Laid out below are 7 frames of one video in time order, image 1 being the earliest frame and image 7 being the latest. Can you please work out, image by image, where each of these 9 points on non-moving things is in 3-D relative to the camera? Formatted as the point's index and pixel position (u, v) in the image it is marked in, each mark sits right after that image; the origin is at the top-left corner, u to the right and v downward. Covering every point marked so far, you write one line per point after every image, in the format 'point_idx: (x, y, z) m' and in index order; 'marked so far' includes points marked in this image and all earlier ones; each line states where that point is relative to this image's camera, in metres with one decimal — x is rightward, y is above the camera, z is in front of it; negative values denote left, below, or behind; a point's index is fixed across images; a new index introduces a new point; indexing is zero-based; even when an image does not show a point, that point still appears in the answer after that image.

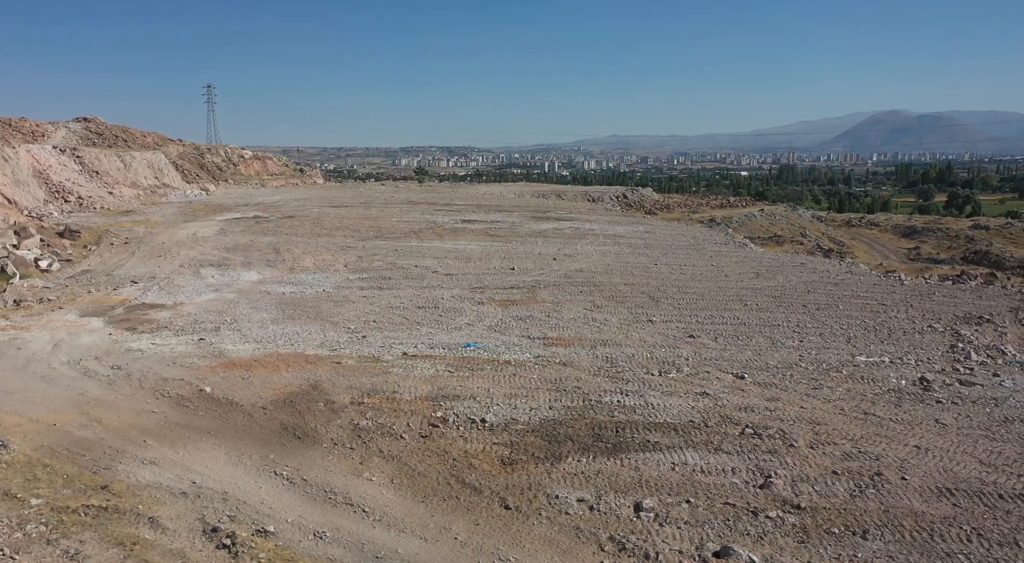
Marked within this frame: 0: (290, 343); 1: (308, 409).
0: (-3.0, -0.9, +9.1) m
1: (-1.8, -1.1, +5.8) m
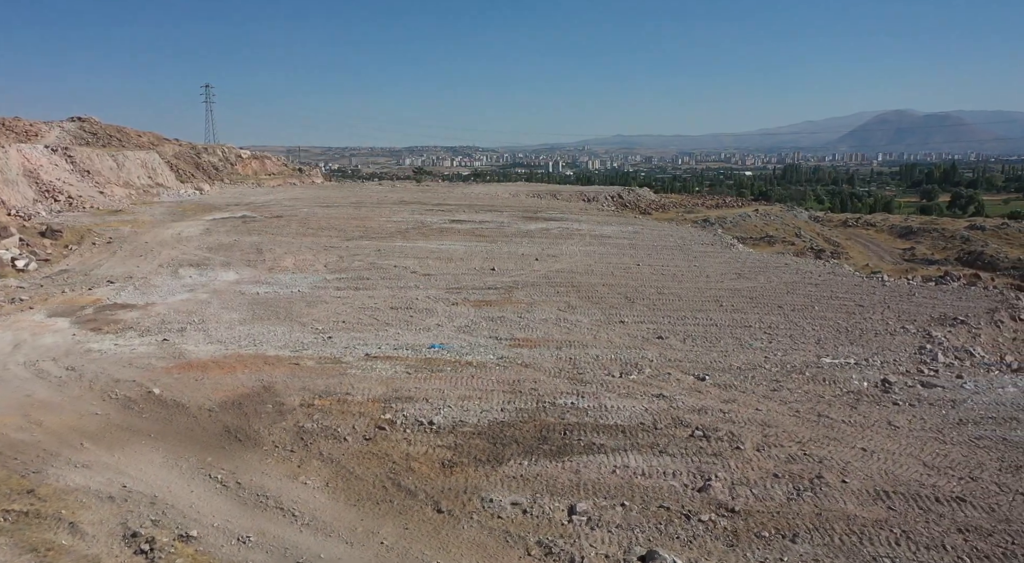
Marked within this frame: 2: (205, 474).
0: (-3.5, -0.9, +9.0) m
1: (-2.2, -1.1, +5.7) m
2: (-2.1, -1.3, +4.5) m
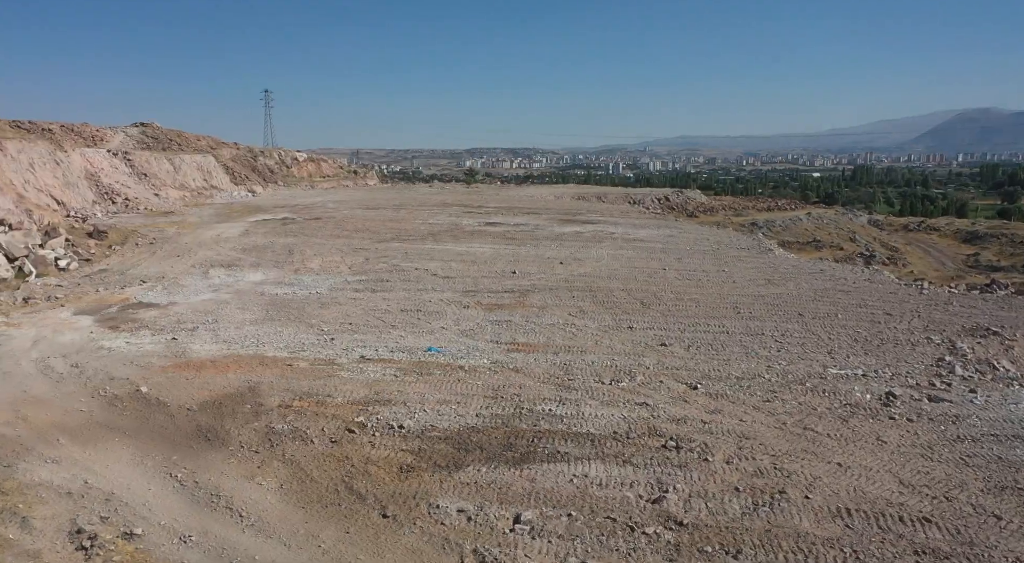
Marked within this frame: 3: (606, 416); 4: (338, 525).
0: (-3.5, -0.9, +9.2) m
1: (-2.5, -1.1, +5.8) m
2: (-2.4, -1.3, +4.6) m
3: (+0.9, -1.2, +6.1) m
4: (-1.1, -1.5, +4.1) m
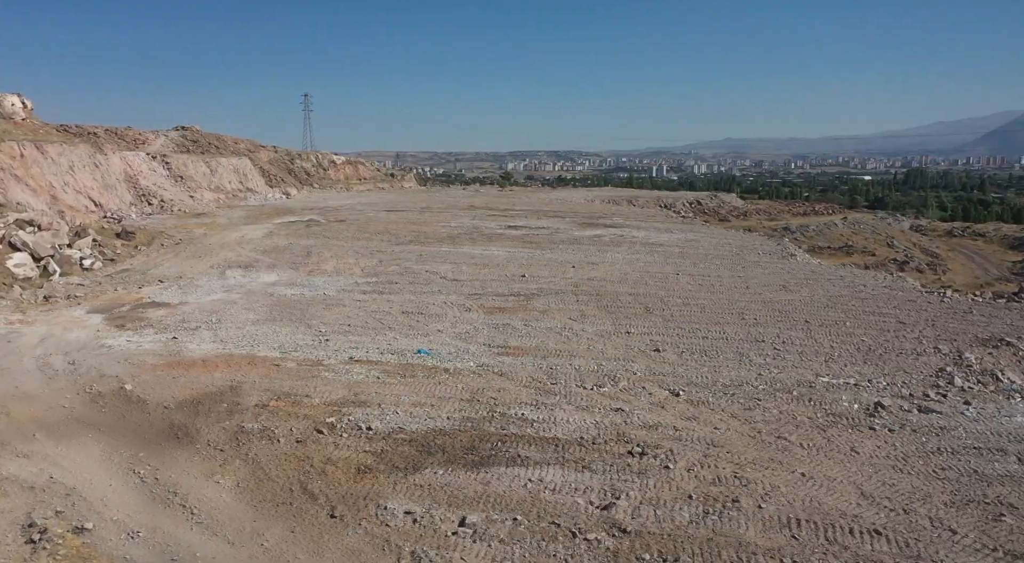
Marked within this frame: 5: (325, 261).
0: (-3.7, -0.9, +9.4) m
1: (-2.7, -1.2, +6.0) m
2: (-2.7, -1.3, +4.8) m
3: (+0.6, -1.3, +6.1) m
4: (-1.4, -1.5, +4.1) m
5: (-5.6, +0.6, +19.8) m
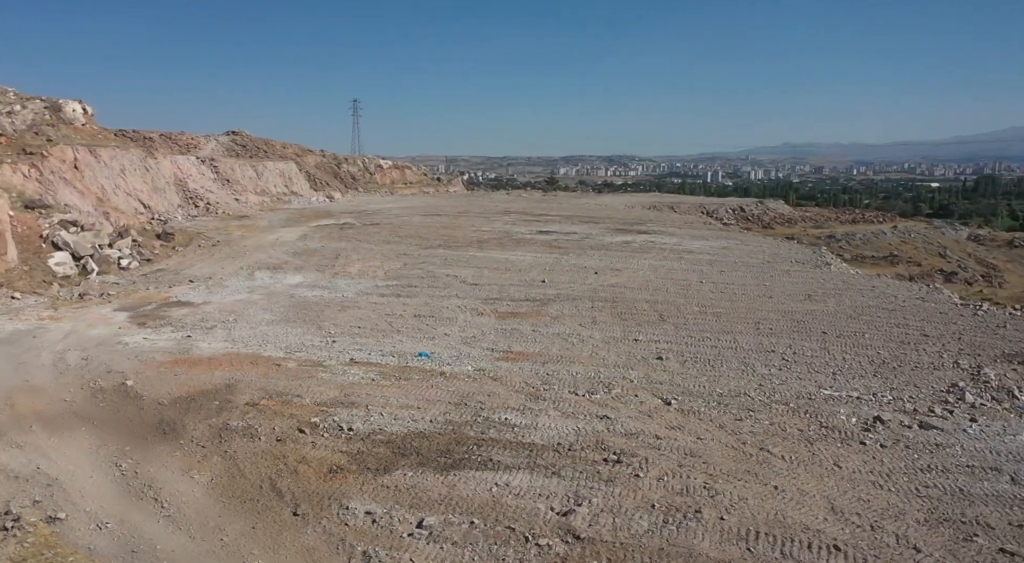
0: (-3.7, -0.9, +9.6) m
1: (-2.9, -1.2, +6.2) m
2: (-3.0, -1.3, +4.9) m
3: (+0.4, -1.3, +6.1) m
4: (-1.7, -1.5, +4.2) m
5: (-5.0, +0.5, +20.1) m
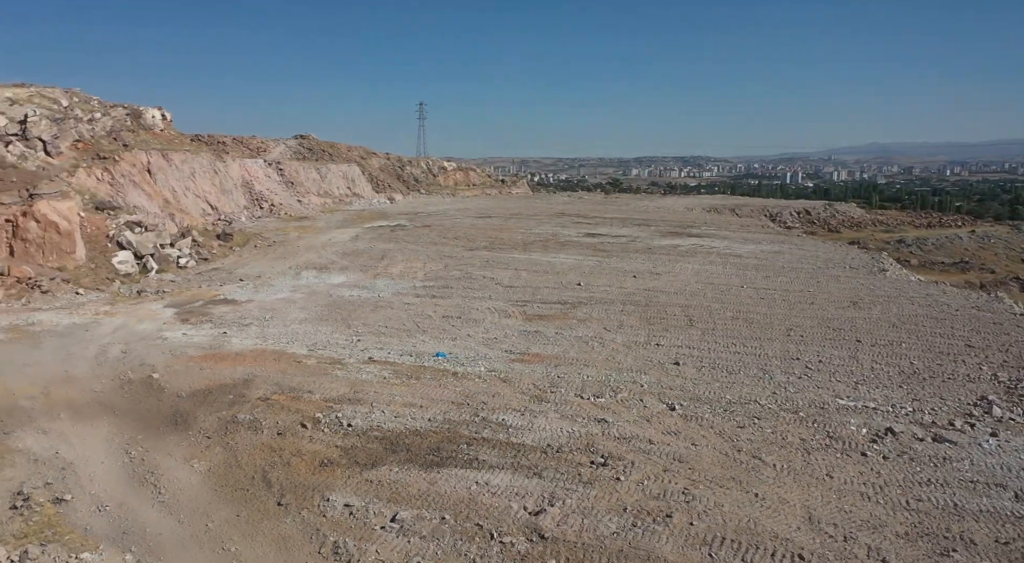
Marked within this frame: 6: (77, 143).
0: (-3.4, -0.9, +10.0) m
1: (-2.9, -1.2, +6.5) m
2: (-3.1, -1.3, +5.3) m
3: (+0.4, -1.4, +6.2) m
4: (-1.9, -1.5, +4.5) m
5: (-3.8, +0.5, +20.6) m
6: (-12.3, +4.0, +19.1) m
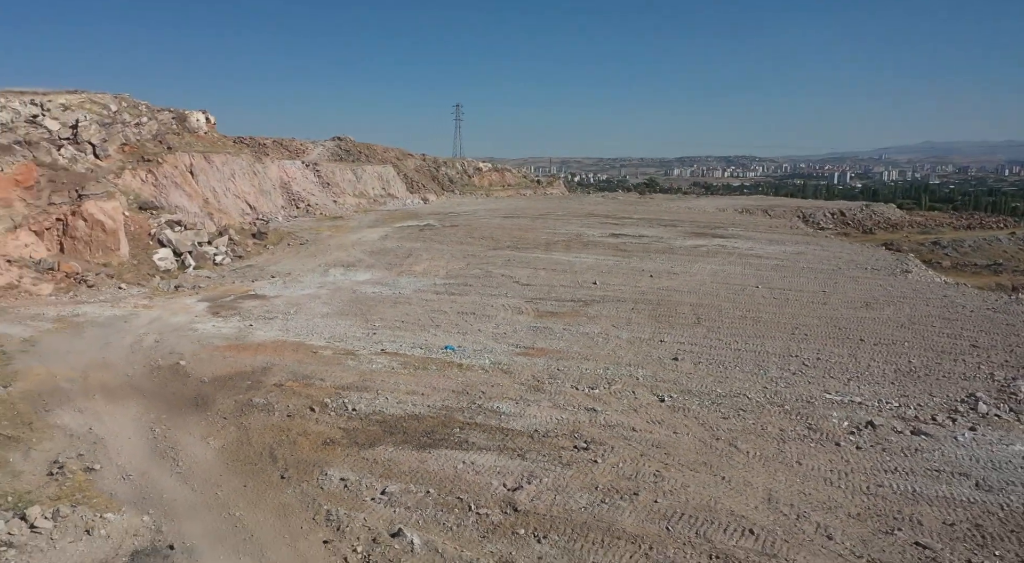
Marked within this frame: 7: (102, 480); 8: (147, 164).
0: (-3.3, -0.9, +10.6) m
1: (-3.0, -1.1, +7.1) m
2: (-3.2, -1.3, +5.9) m
3: (+0.3, -1.3, +6.6) m
4: (-2.0, -1.5, +5.0) m
5: (-3.3, +0.6, +21.2) m
6: (-11.8, +4.1, +20.1) m
7: (-3.0, -1.5, +4.9) m
8: (-11.1, +3.6, +19.9) m
